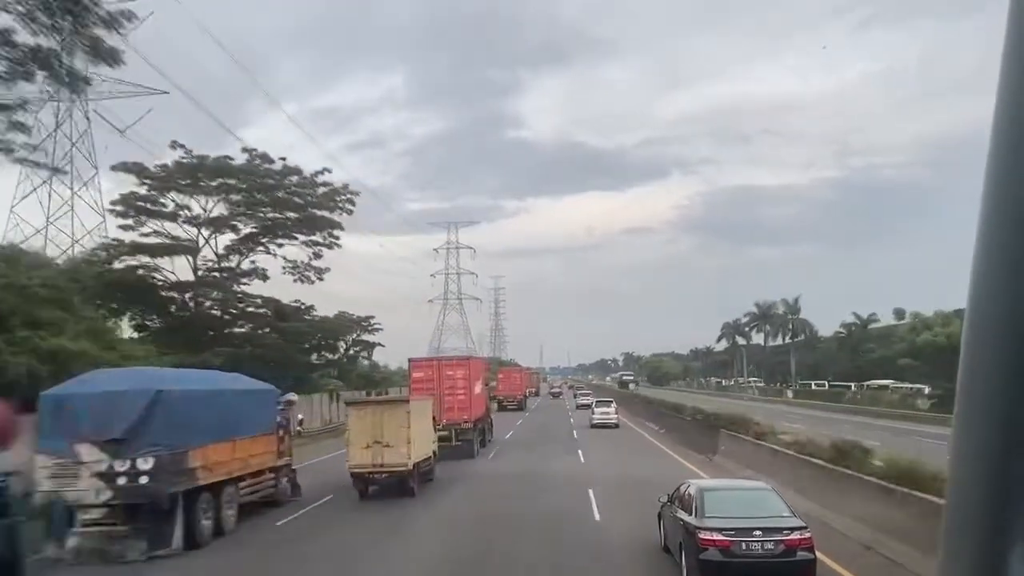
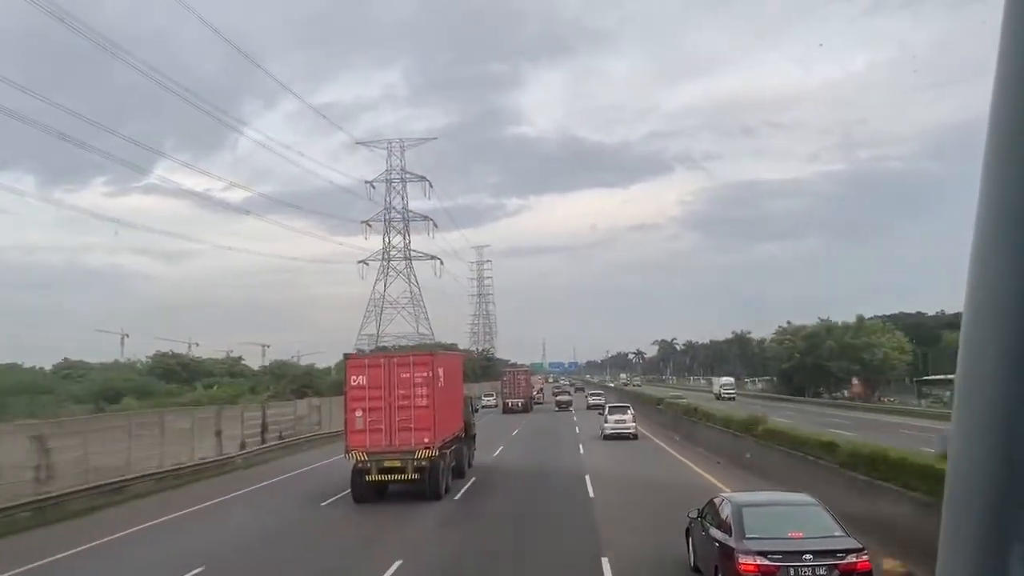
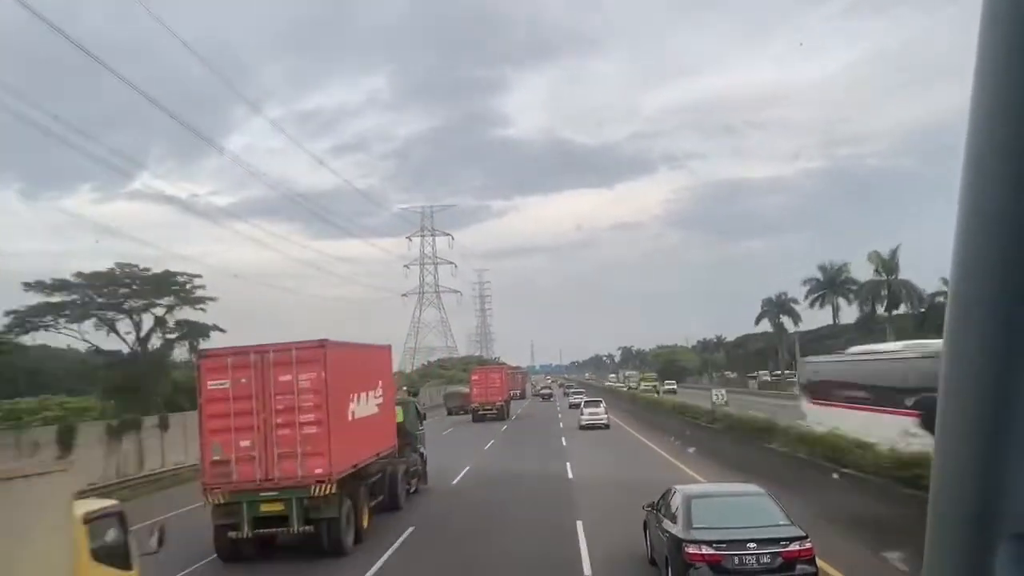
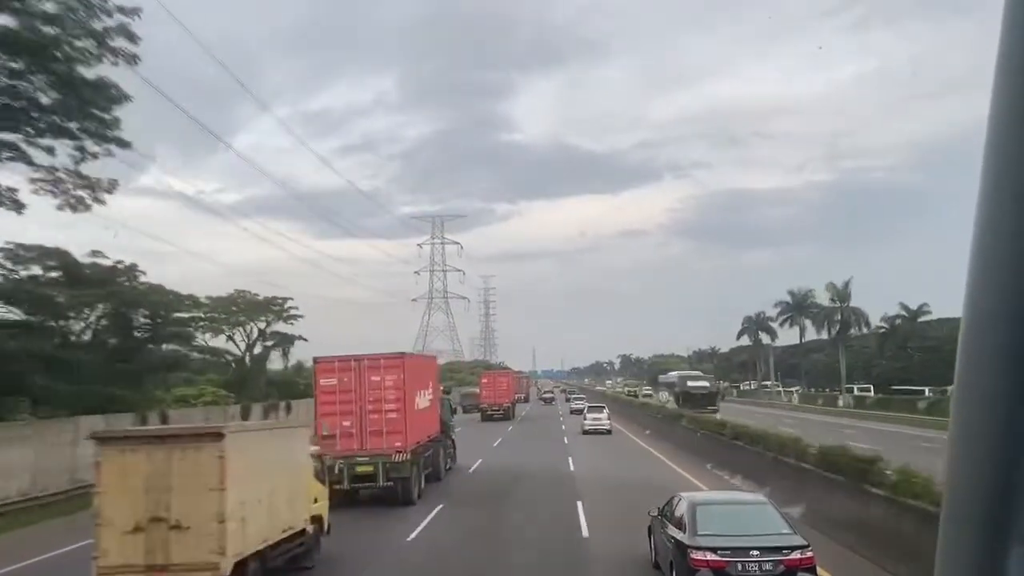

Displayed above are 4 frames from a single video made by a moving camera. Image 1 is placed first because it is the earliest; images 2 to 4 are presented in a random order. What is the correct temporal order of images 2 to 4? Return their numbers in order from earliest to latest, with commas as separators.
4, 3, 2
